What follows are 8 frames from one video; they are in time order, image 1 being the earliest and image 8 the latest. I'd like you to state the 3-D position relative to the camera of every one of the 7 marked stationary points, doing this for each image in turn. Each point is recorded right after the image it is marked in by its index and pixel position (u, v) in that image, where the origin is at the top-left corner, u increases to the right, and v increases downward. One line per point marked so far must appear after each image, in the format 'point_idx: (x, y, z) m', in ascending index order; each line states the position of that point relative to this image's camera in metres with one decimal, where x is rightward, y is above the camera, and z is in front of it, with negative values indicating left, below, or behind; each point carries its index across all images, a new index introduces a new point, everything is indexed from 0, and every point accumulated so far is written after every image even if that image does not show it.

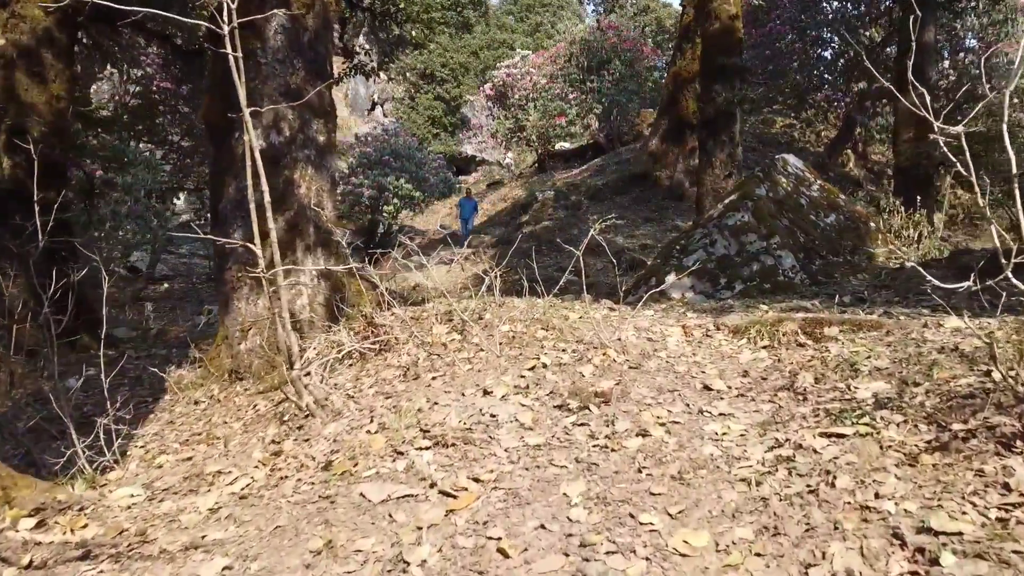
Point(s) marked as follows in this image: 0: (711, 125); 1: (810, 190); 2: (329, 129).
0: (+2.3, +1.9, +9.0) m
1: (+3.0, +1.0, +7.6) m
2: (-1.2, +1.0, +5.0) m
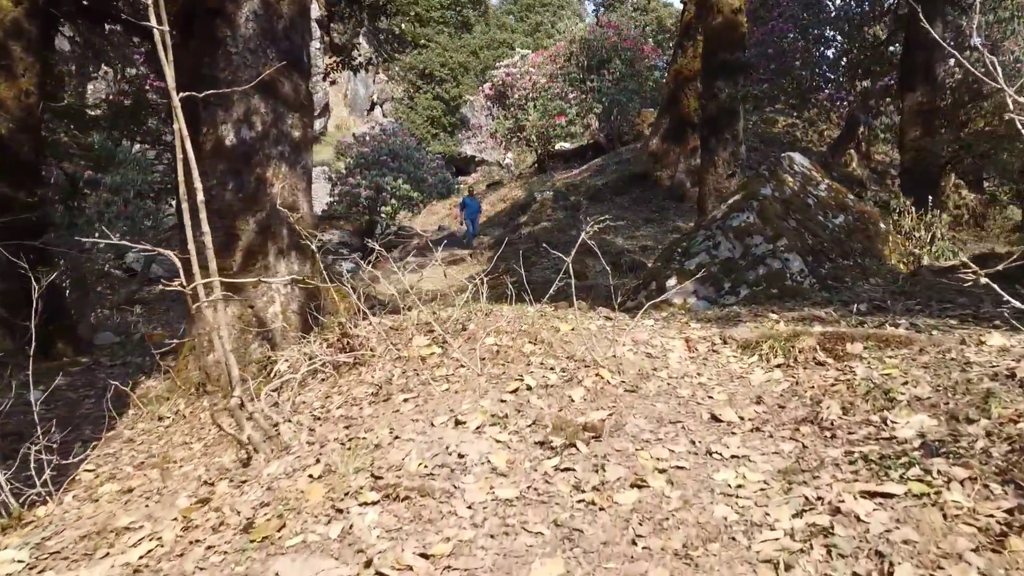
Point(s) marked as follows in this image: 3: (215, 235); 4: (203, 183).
0: (+2.3, +1.9, +8.6) m
1: (+2.9, +0.9, +7.3) m
2: (-1.3, +1.0, +4.7) m
3: (-1.7, +0.3, +4.2) m
4: (-1.7, +0.6, +4.3) m
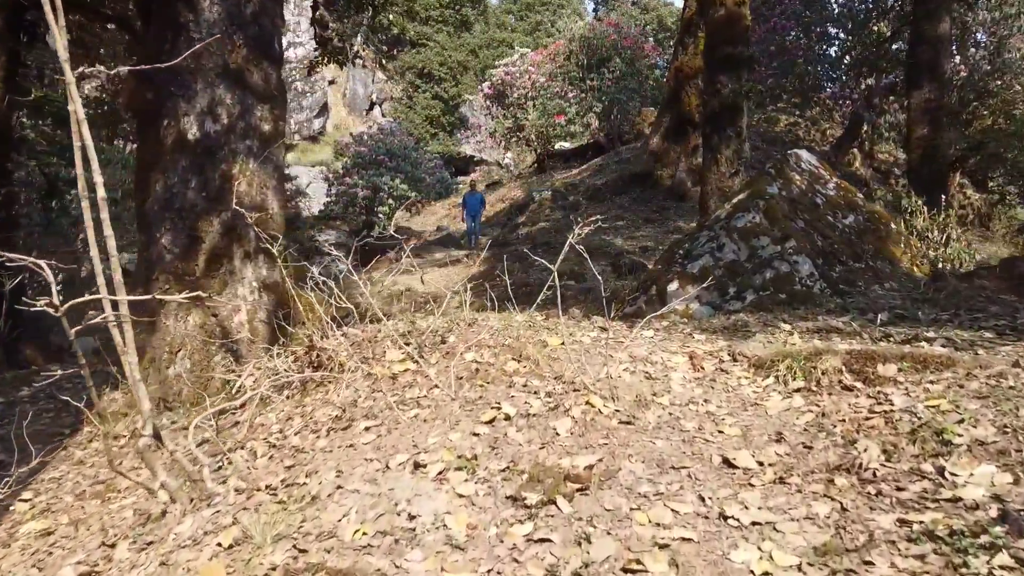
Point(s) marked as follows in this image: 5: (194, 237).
0: (+2.2, +1.8, +8.3) m
1: (+2.9, +0.9, +6.9) m
2: (-1.3, +1.0, +4.3) m
3: (-1.7, +0.3, +3.9) m
4: (-1.8, +0.6, +3.9) m
5: (-1.6, +0.3, +3.9) m
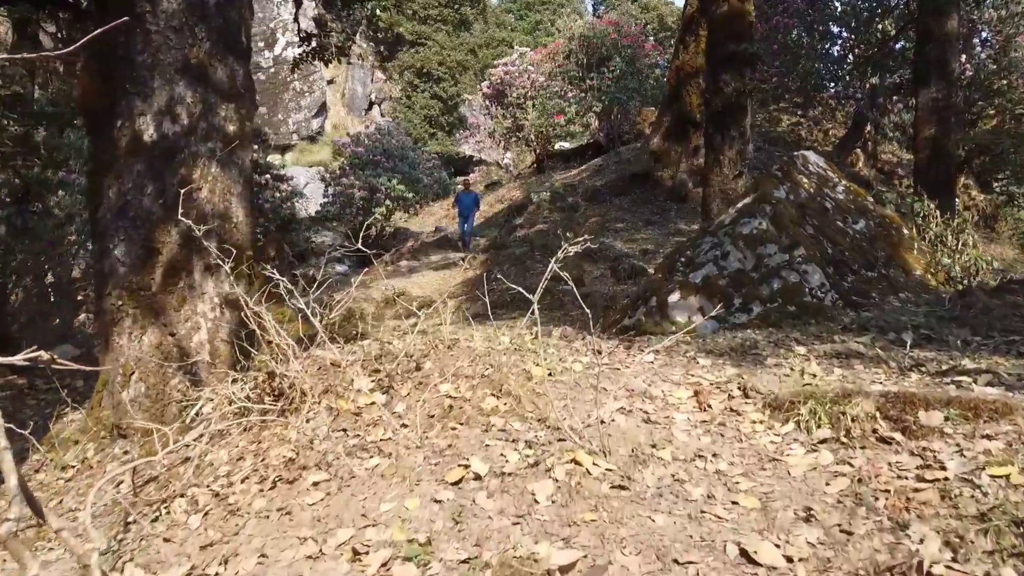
0: (+2.2, +1.8, +7.9) m
1: (+2.8, +0.8, +6.6) m
2: (-1.4, +0.9, +4.0) m
3: (-1.8, +0.2, +3.6) m
4: (-1.9, +0.5, +3.6) m
5: (-1.7, +0.2, +3.6) m
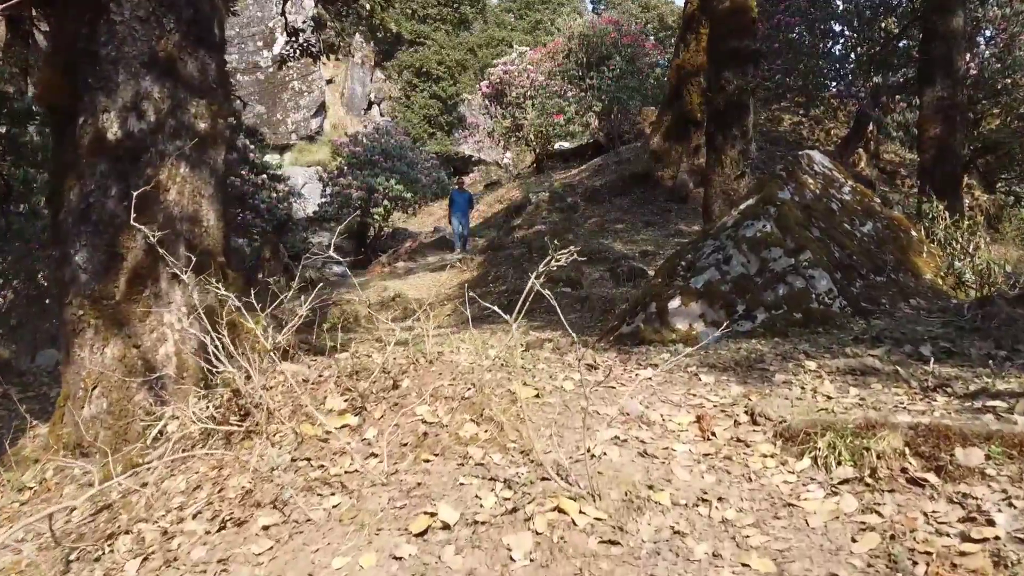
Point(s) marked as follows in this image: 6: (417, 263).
0: (+2.1, +1.7, +7.7) m
1: (+2.7, +0.8, +6.3) m
2: (-1.4, +0.9, +3.7) m
3: (-1.8, +0.1, +3.3) m
4: (-1.9, +0.4, +3.3) m
5: (-1.8, +0.1, +3.3) m
6: (-2.0, +0.5, +16.0) m
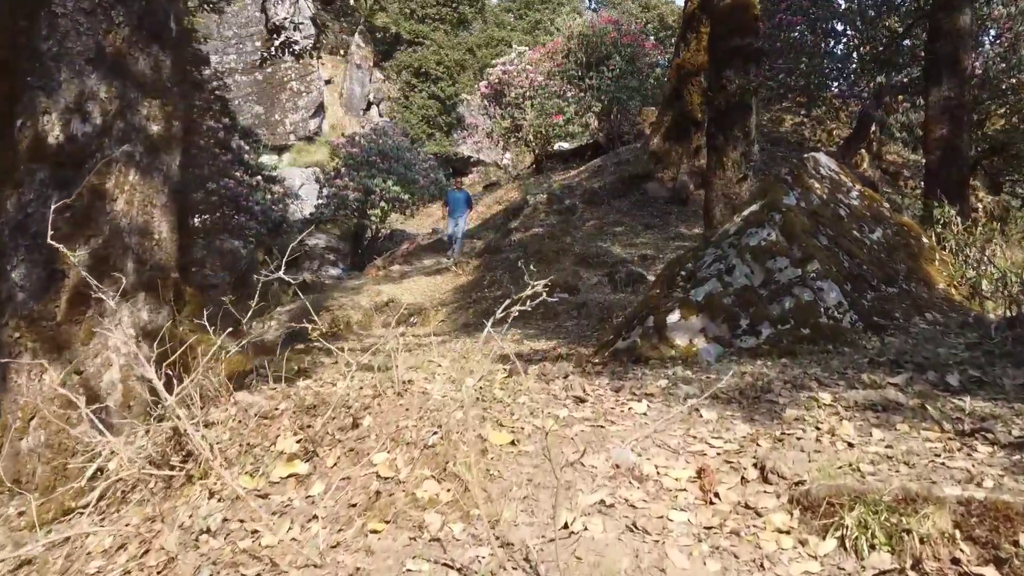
0: (+2.0, +1.7, +7.4) m
1: (+2.7, +0.7, +6.0) m
2: (-1.5, +0.8, +3.4) m
3: (-1.9, +0.1, +3.0) m
4: (-2.0, +0.4, +3.0) m
5: (-1.8, +0.1, +3.0) m
6: (-2.0, +0.5, +15.7) m
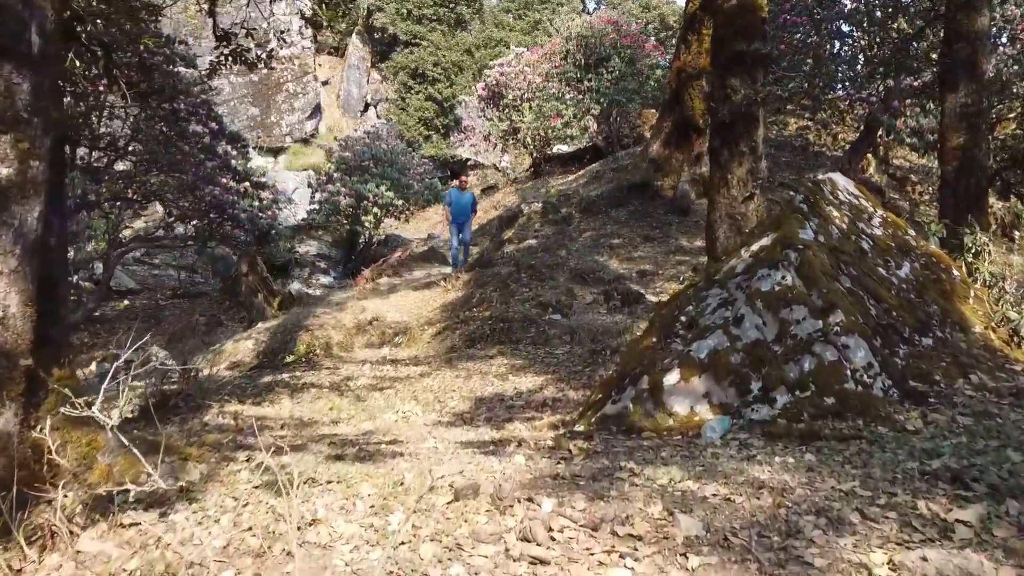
0: (+1.9, +1.4, +6.7) m
1: (+2.5, +0.4, +5.3) m
2: (-1.7, +0.5, +2.7) m
3: (-2.1, -0.2, +2.3) m
4: (-2.2, +0.1, +2.3) m
5: (-2.0, -0.2, +2.3) m
6: (-2.2, +0.2, +14.9) m
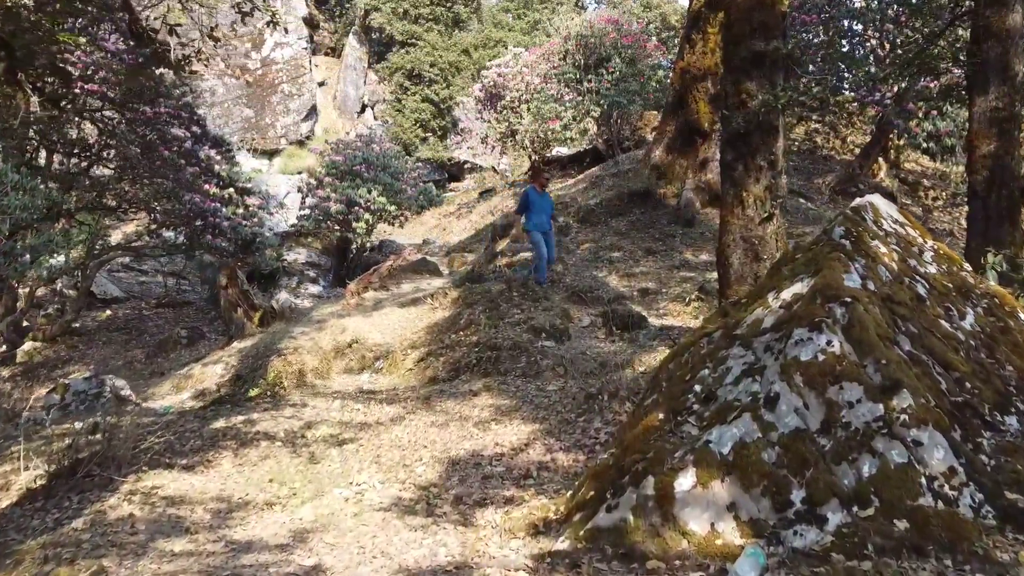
0: (+1.7, +1.1, +5.7) m
1: (+2.4, +0.1, +4.3) m
2: (-1.8, +0.2, +1.7) m
3: (-2.2, -0.5, +1.3) m
4: (-2.3, -0.2, +1.4) m
5: (-2.1, -0.5, +1.3) m
6: (-2.3, -0.1, +14.0) m
